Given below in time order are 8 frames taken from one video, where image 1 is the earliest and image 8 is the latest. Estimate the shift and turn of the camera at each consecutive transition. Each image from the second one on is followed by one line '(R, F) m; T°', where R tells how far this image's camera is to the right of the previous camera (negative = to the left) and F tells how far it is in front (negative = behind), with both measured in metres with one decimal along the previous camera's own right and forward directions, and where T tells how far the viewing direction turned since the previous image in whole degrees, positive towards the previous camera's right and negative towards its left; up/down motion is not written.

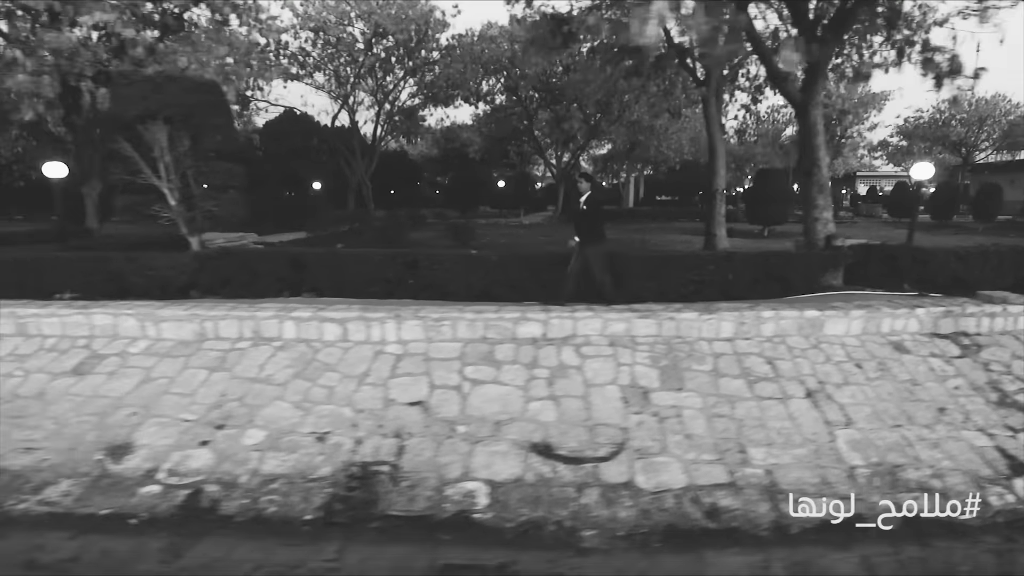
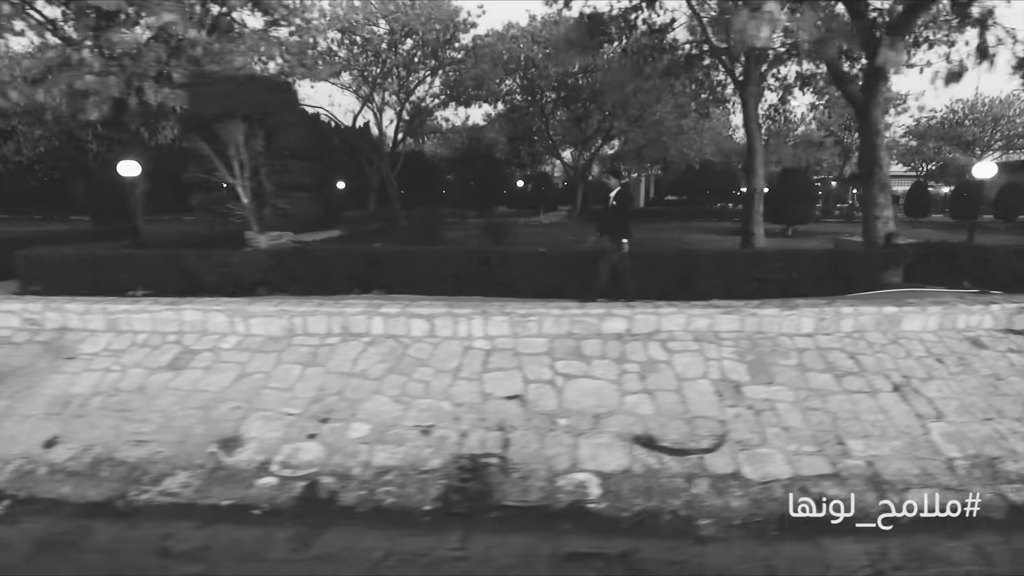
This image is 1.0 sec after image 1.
(-0.8, -0.1) m; 0°
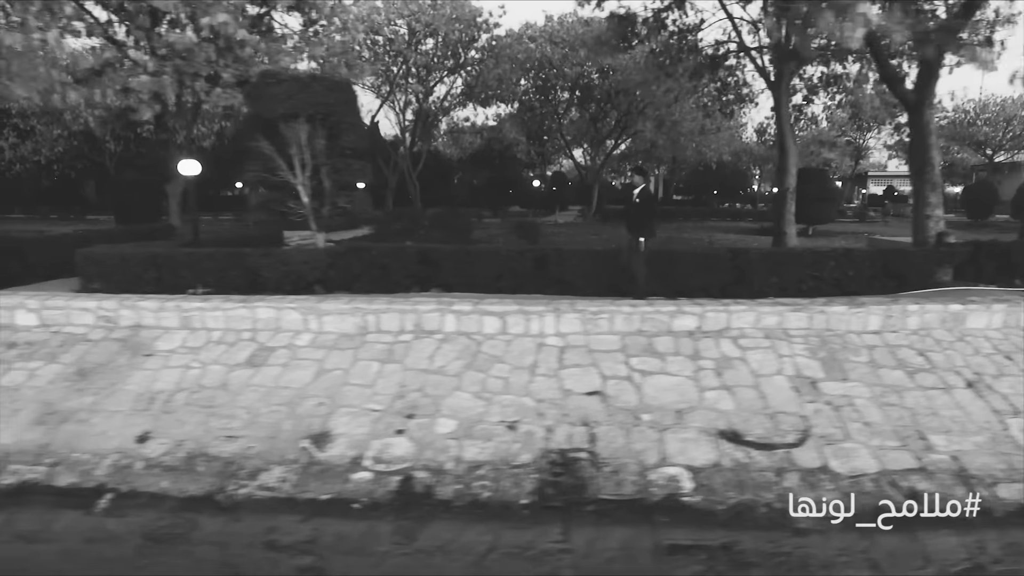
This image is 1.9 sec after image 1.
(-0.7, -0.1) m; 0°
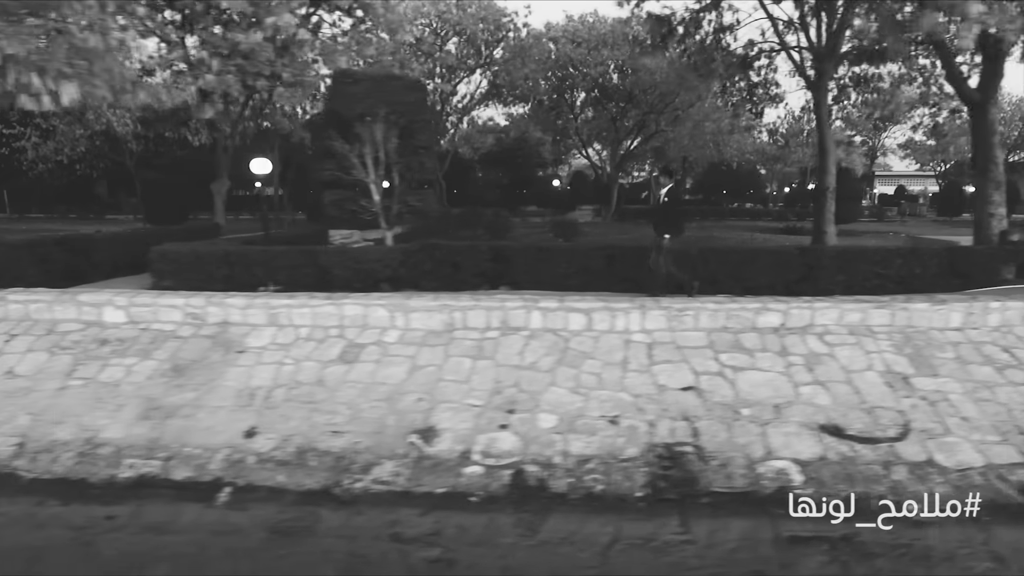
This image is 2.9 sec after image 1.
(-0.8, -0.1) m; 0°
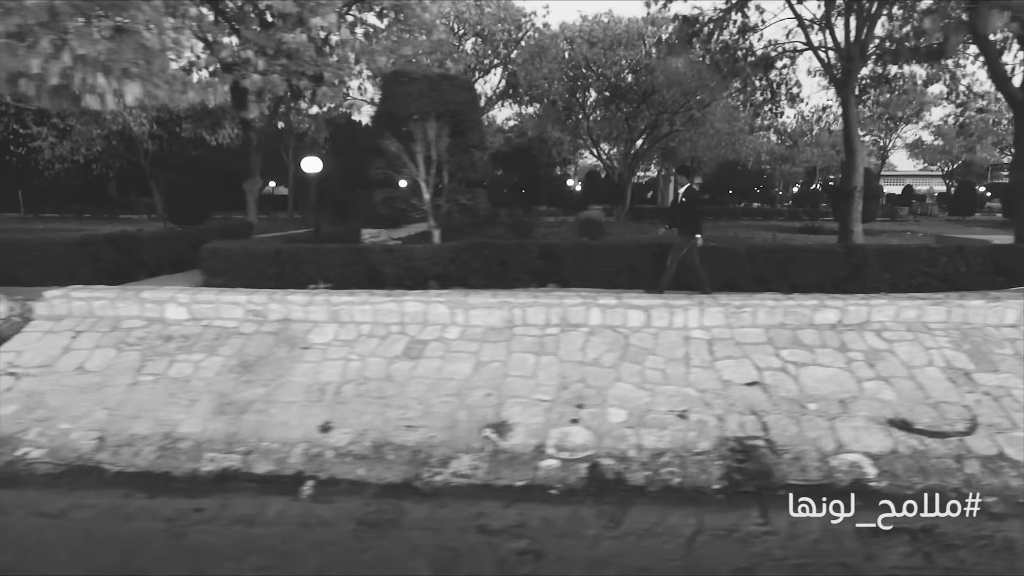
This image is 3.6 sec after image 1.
(-0.6, -0.1) m; 0°
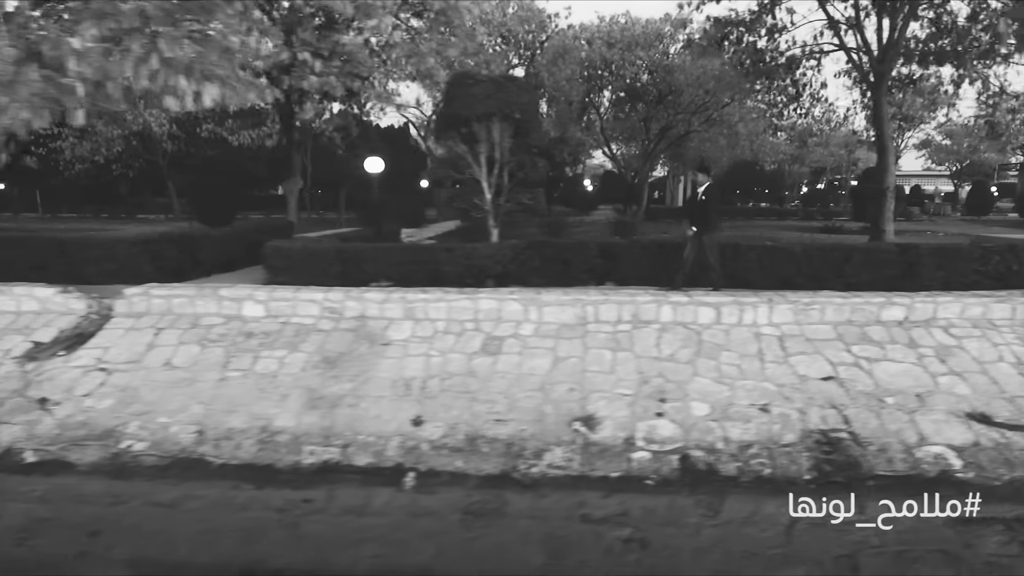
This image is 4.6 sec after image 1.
(-0.7, -0.1) m; 0°
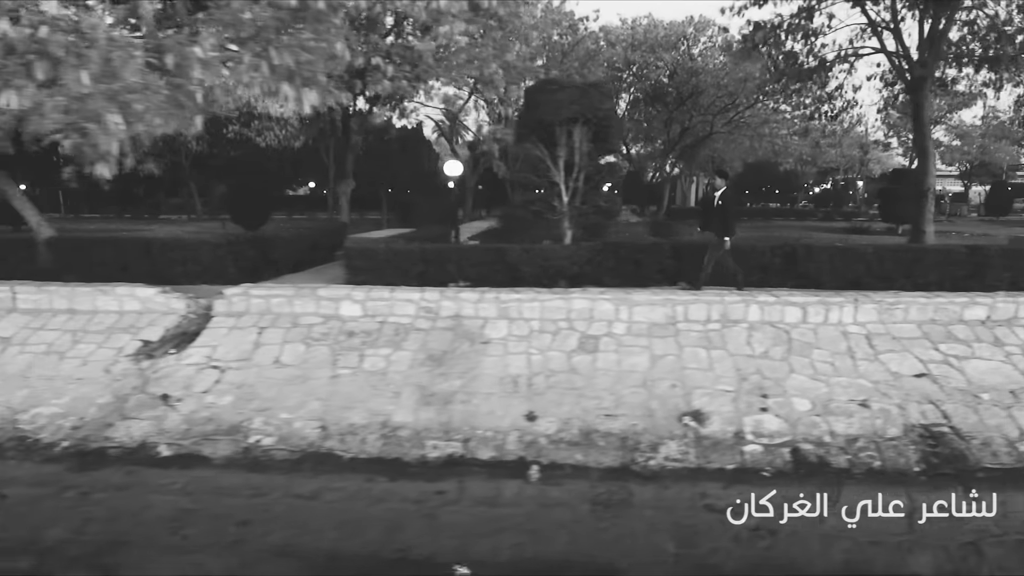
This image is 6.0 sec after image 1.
(-1.0, -0.2) m; 0°
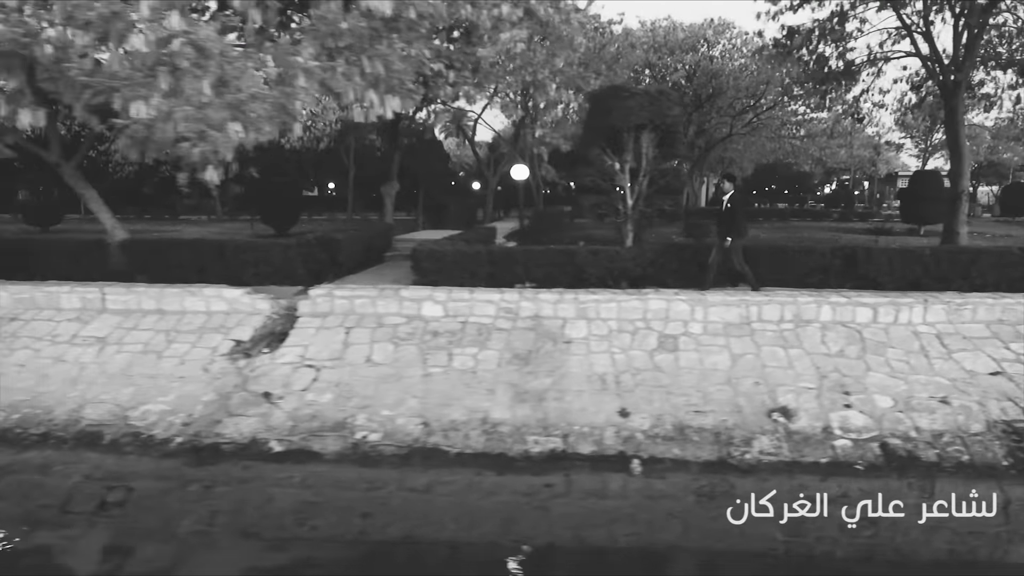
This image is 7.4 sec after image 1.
(-0.8, -0.2) m; 0°
